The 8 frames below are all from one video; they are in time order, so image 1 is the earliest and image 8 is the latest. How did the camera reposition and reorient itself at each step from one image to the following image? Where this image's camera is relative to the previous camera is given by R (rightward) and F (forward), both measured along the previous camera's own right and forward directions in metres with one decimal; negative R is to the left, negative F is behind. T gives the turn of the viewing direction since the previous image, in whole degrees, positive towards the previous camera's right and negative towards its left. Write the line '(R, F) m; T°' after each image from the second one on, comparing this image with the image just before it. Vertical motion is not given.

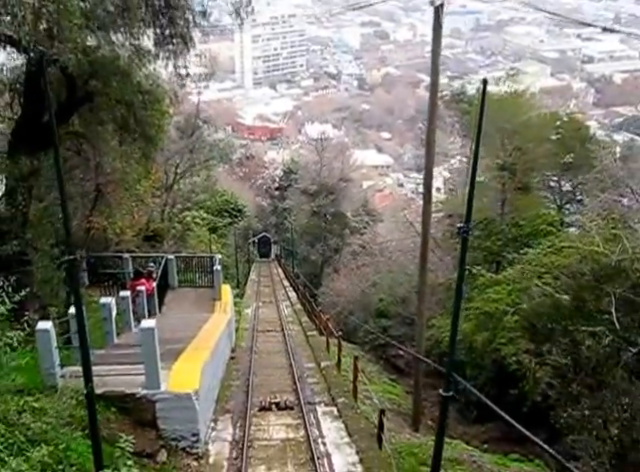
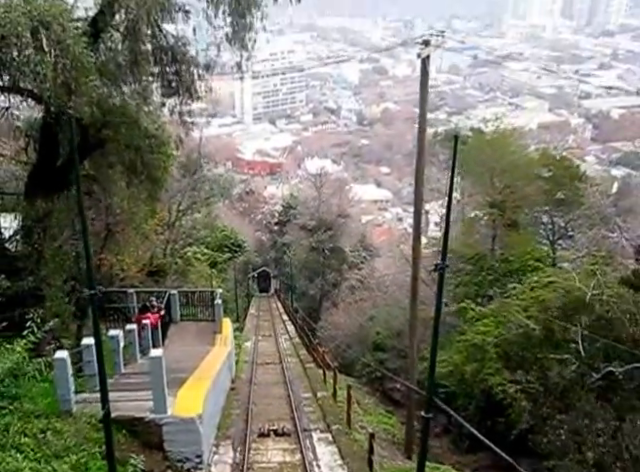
(0.0, -0.4) m; 0°
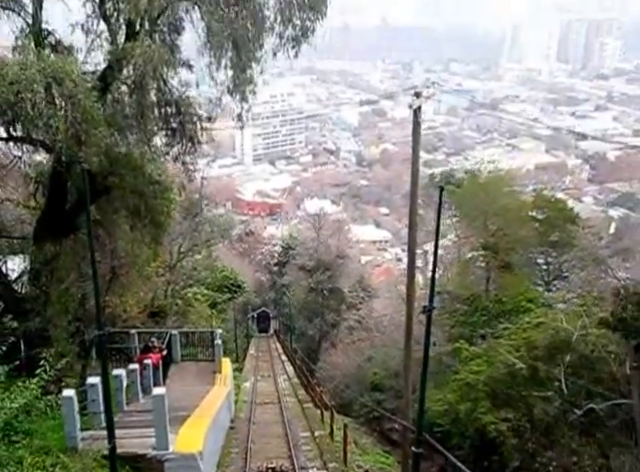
(0.0, -0.2) m; 0°
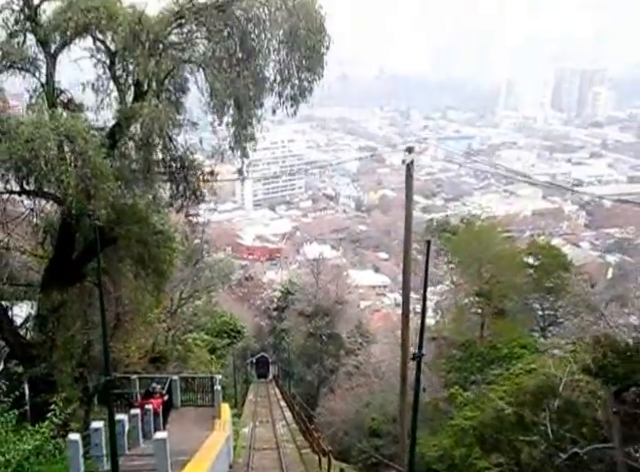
(0.0, -0.3) m; 0°
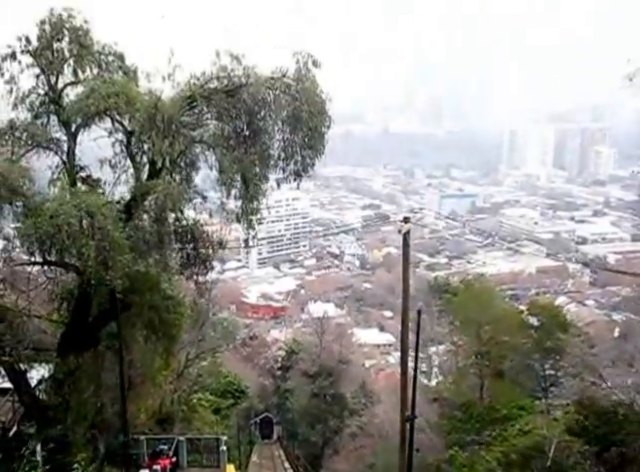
(0.0, -0.4) m; 0°
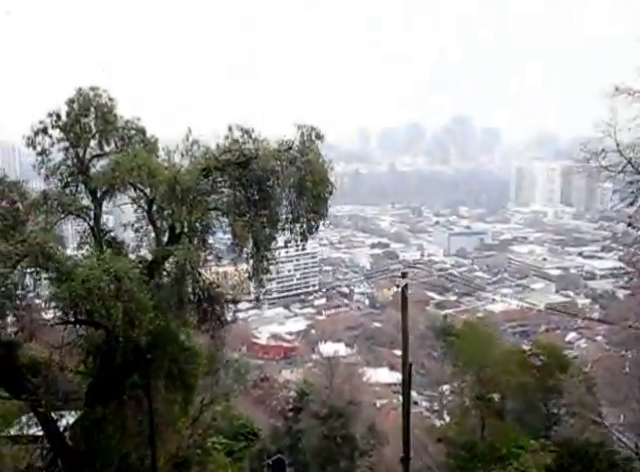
(+0.1, -0.6) m; -1°
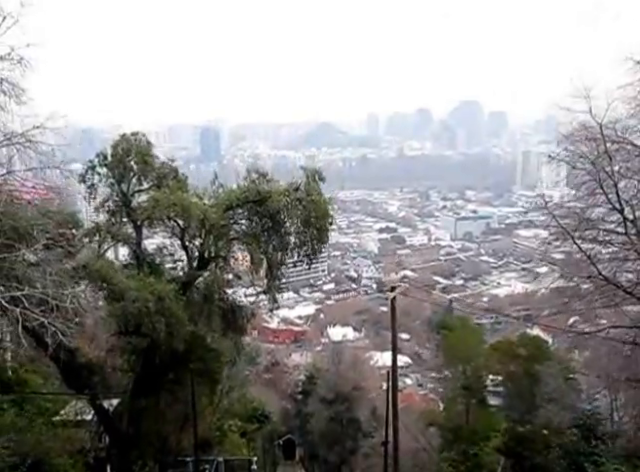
(+0.1, -1.5) m; -1°
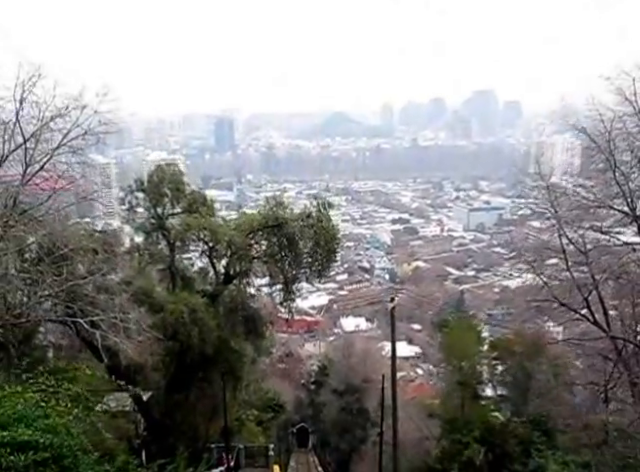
(+0.1, -1.4) m; -1°
